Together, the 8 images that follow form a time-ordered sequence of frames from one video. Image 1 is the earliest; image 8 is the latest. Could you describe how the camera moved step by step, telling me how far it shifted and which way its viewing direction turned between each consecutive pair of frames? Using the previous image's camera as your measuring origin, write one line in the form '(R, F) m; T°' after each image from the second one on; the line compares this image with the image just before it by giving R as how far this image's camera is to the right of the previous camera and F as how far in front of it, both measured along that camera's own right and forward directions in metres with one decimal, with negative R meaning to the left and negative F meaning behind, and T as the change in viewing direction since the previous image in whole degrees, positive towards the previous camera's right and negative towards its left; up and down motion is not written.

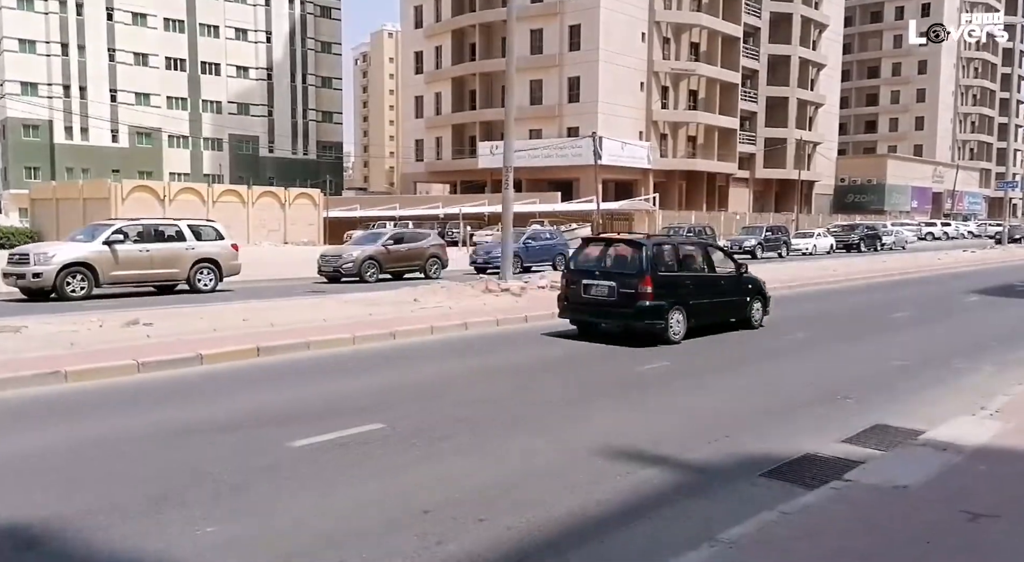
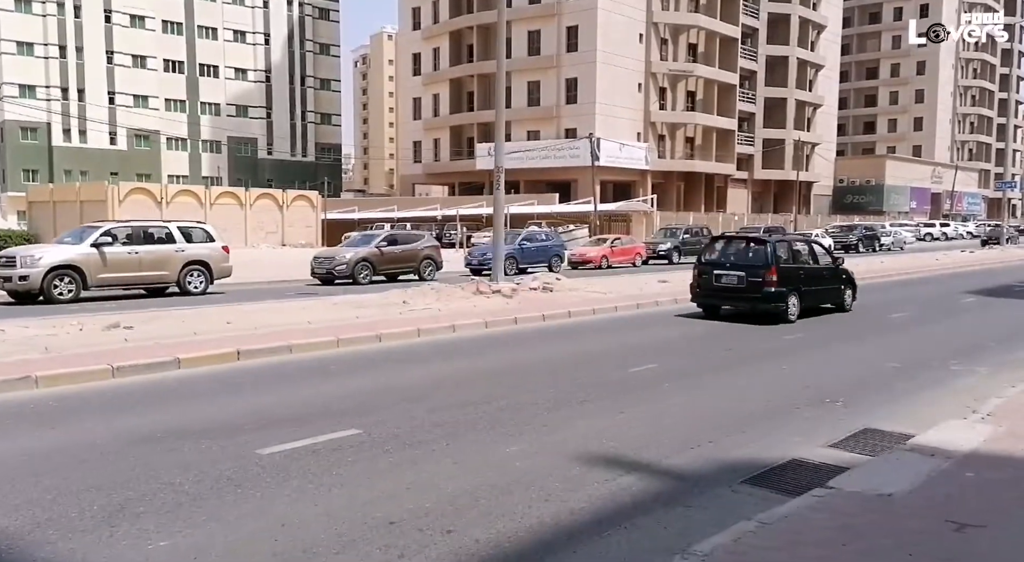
(+0.2, +0.2) m; 0°
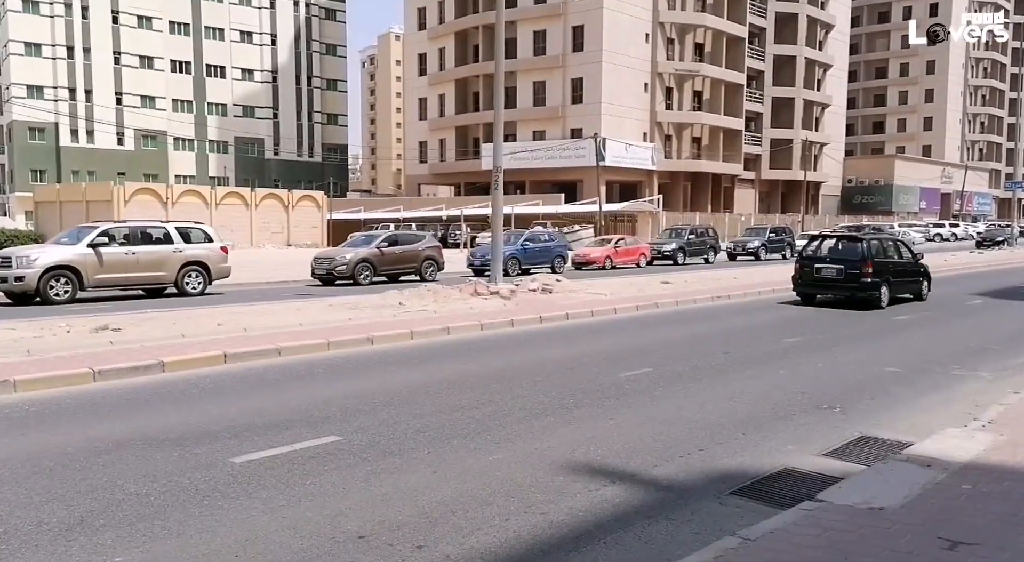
(+0.2, +0.2) m; -1°
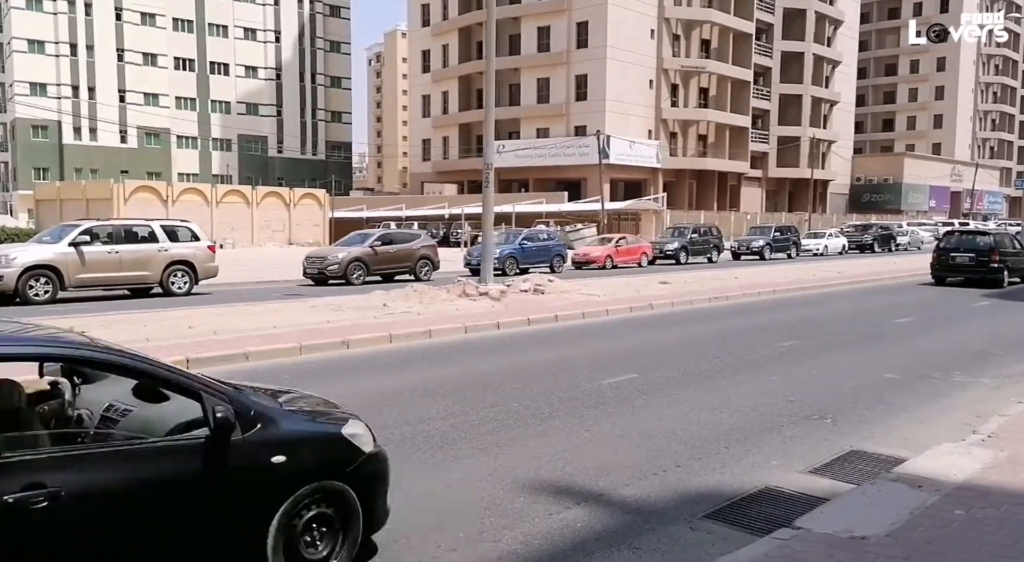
(+0.3, +0.5) m; -1°
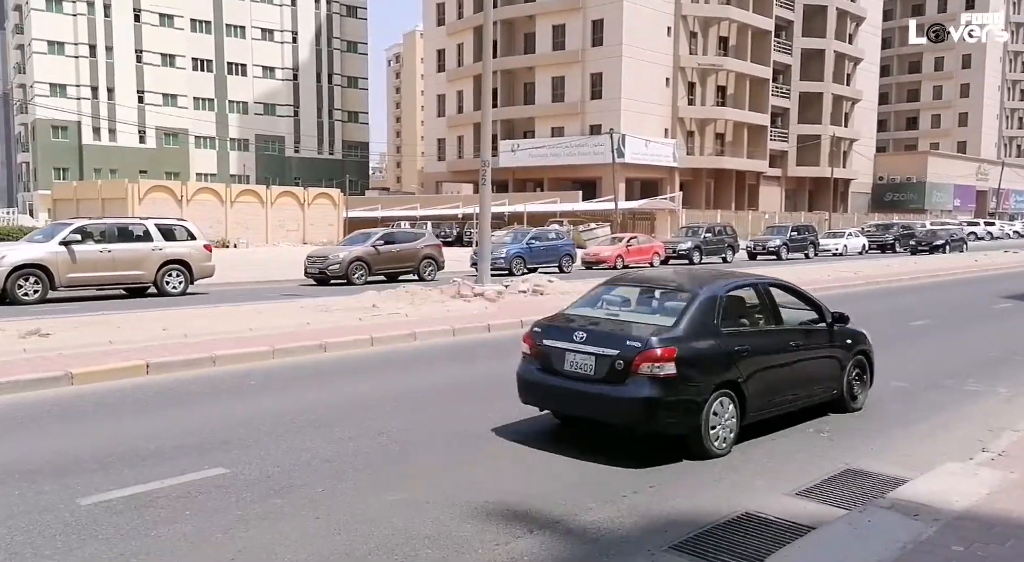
(+0.4, +0.6) m; -1°
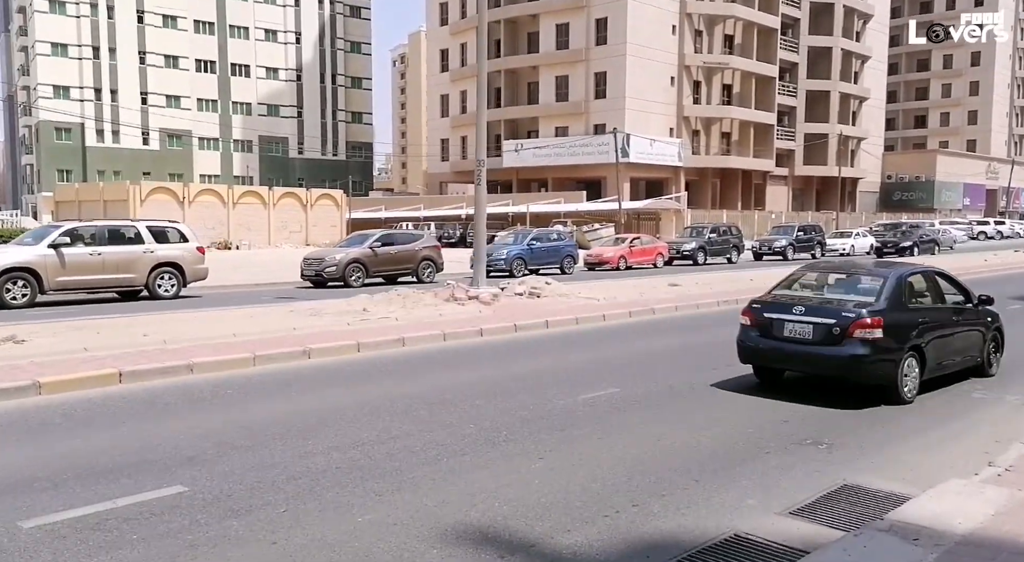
(+0.2, +0.3) m; 0°
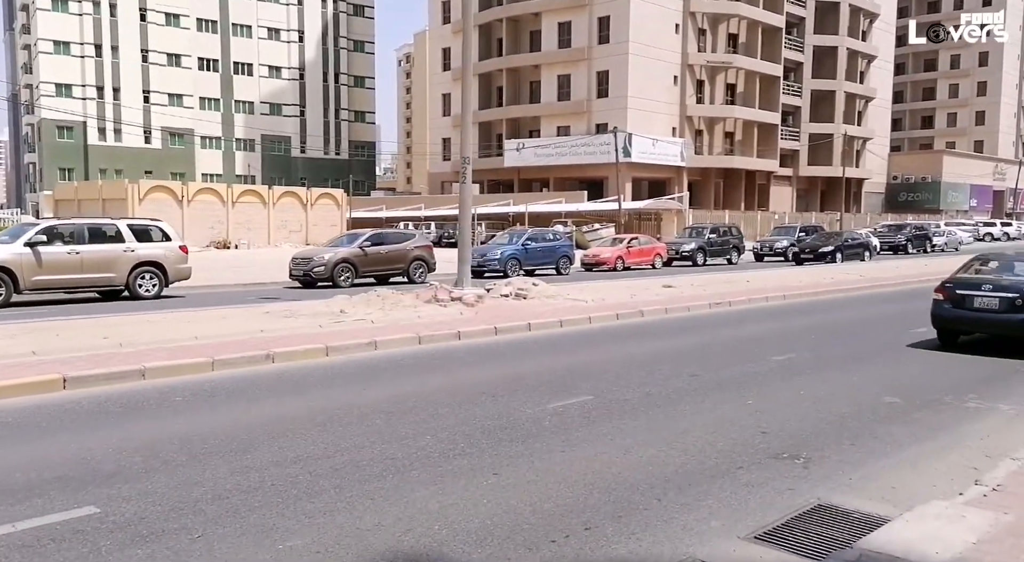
(+0.4, +0.4) m; 0°
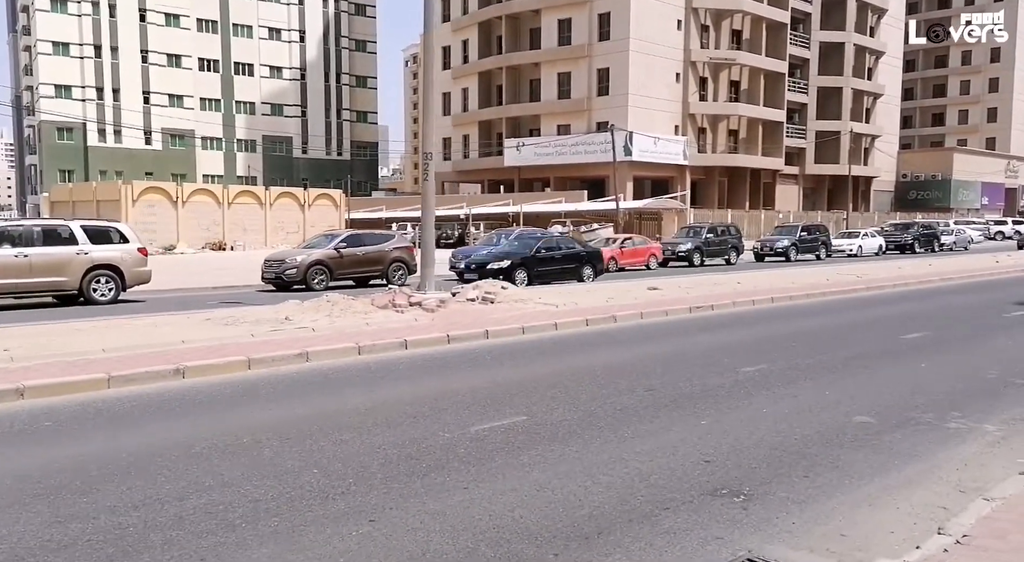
(+0.8, +0.9) m; -1°
